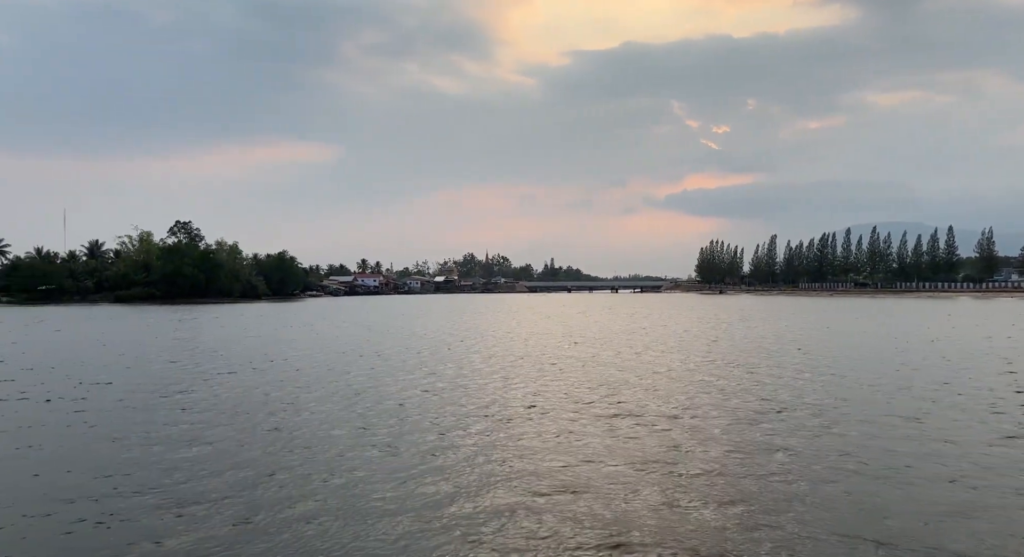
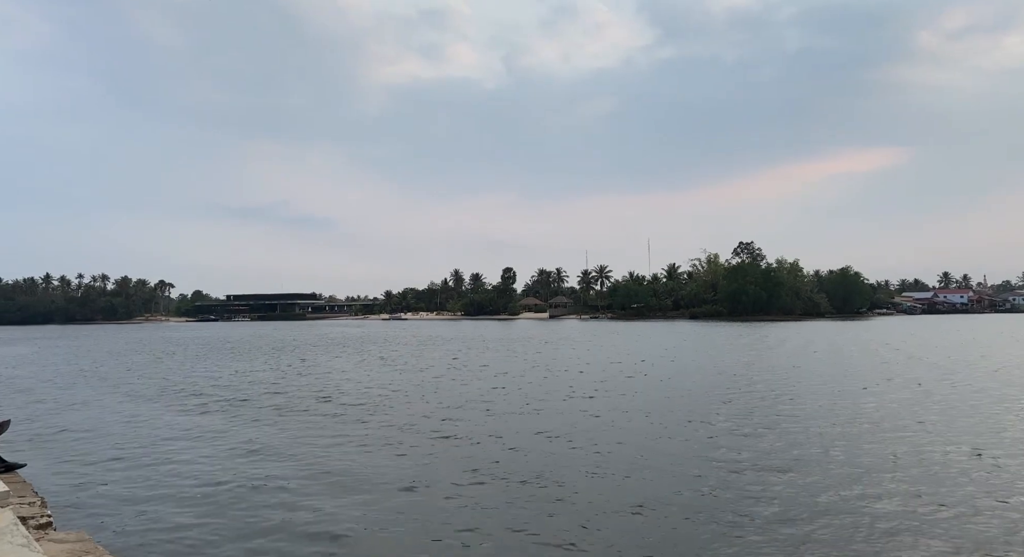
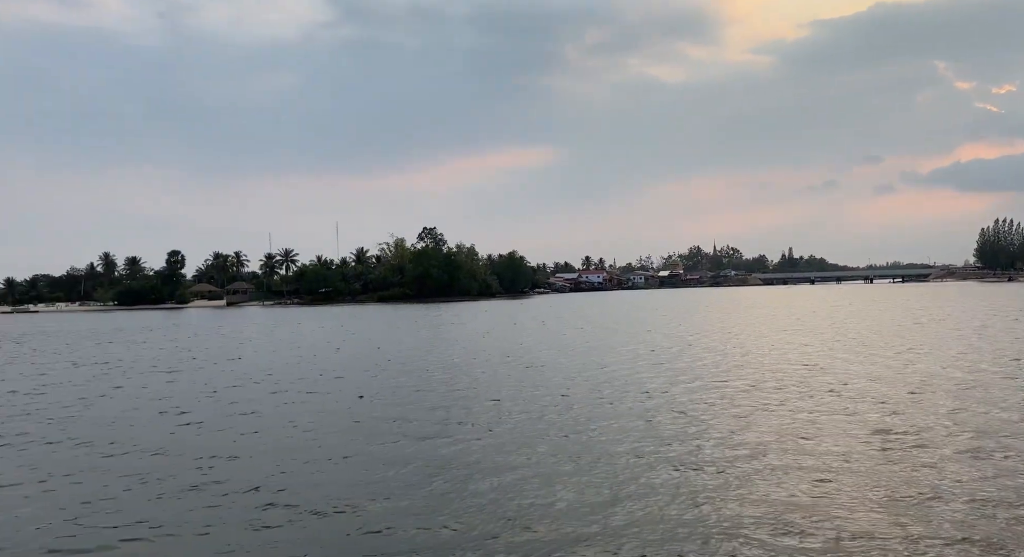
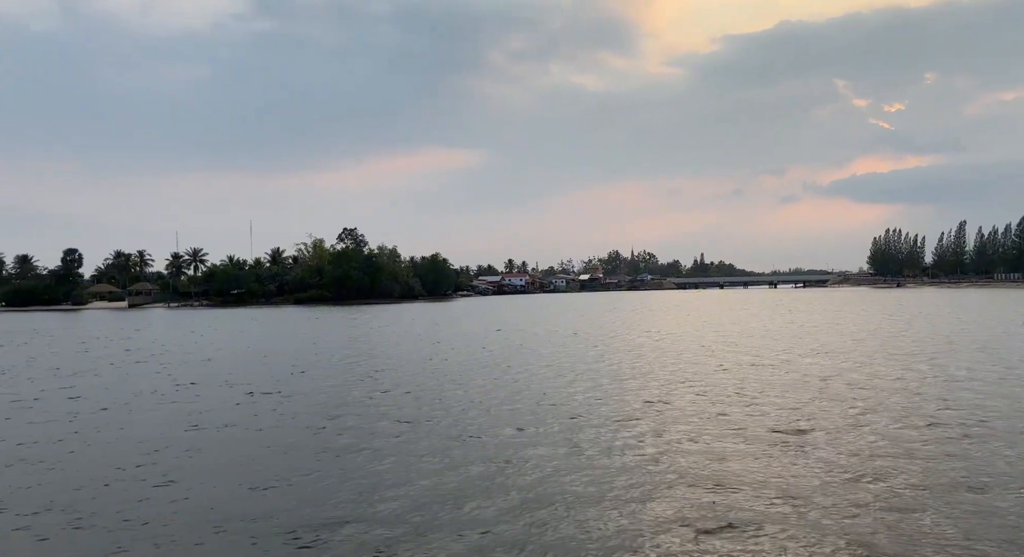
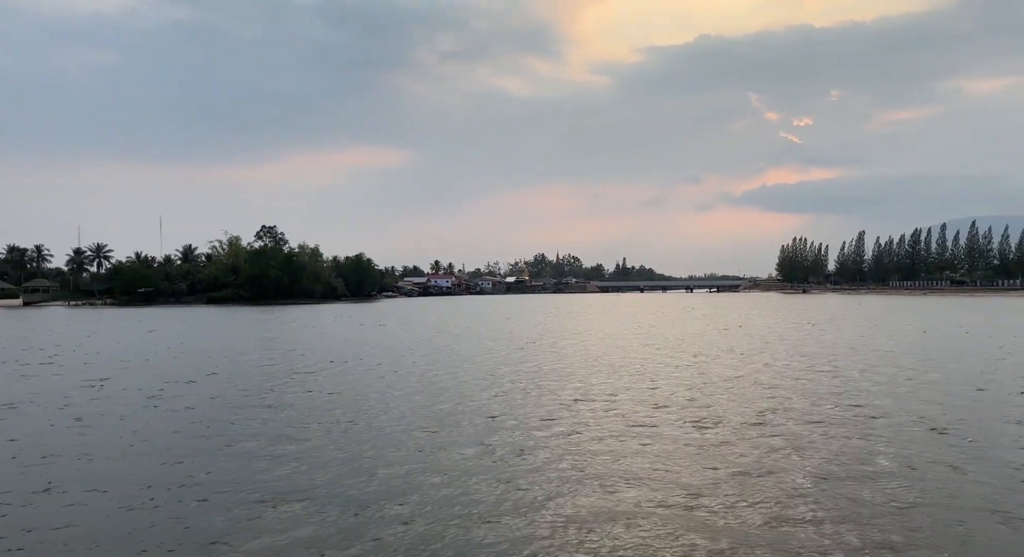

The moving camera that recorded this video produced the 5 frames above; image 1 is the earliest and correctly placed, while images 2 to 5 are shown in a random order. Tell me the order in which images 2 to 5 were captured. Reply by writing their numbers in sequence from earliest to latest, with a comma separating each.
5, 4, 3, 2
